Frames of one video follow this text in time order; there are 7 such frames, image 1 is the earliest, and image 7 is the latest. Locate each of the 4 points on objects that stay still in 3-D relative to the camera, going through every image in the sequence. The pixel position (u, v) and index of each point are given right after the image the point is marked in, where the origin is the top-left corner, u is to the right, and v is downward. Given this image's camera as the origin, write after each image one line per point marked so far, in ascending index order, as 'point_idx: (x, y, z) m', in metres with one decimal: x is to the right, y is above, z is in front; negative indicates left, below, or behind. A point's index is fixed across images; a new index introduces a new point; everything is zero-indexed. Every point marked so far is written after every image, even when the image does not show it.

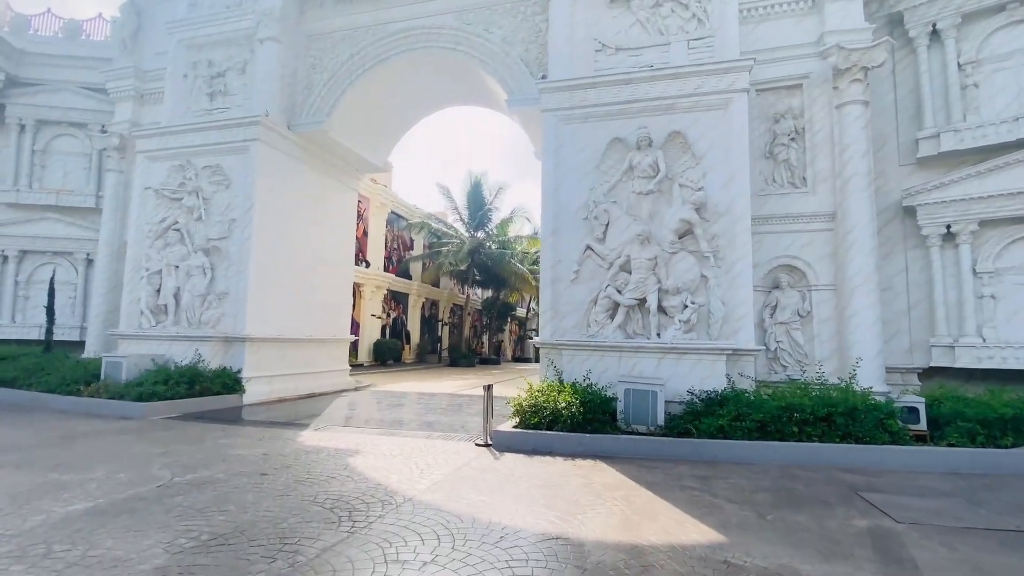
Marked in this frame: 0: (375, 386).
0: (-3.3, -2.4, +12.2) m
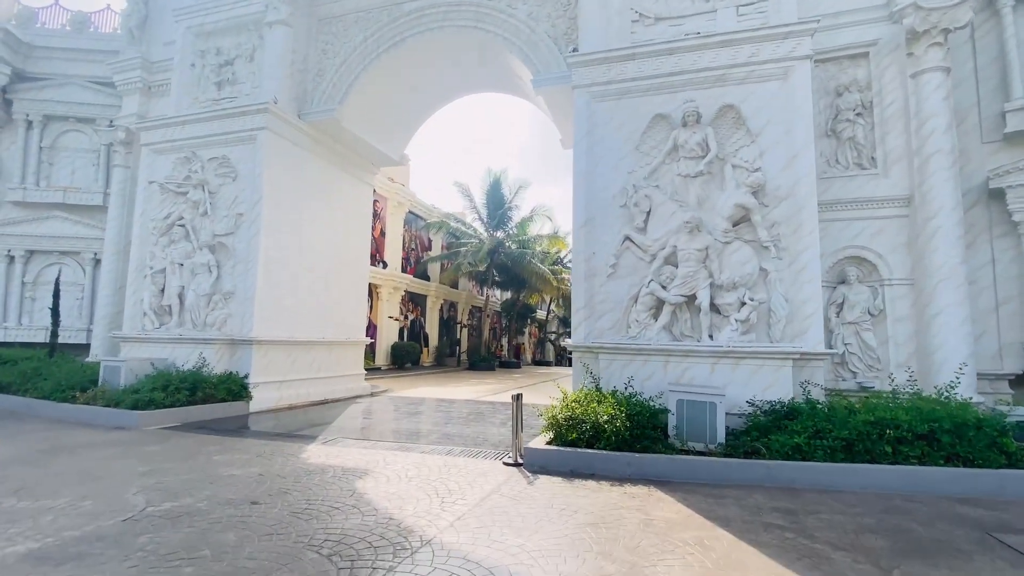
0: (-2.7, -2.3, +11.5) m
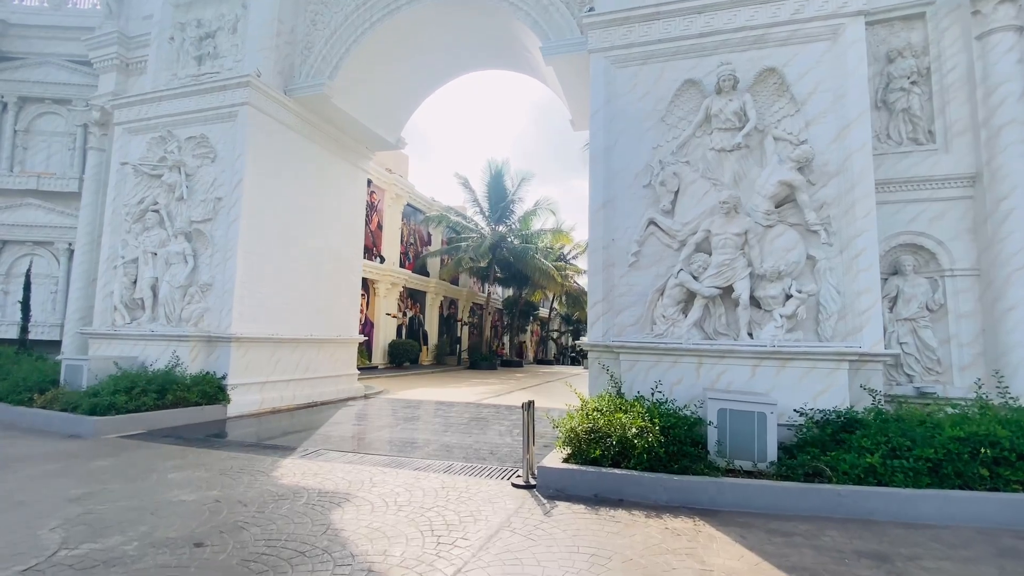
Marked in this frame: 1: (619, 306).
0: (-2.6, -2.2, +10.7) m
1: (+1.2, -0.2, +5.8) m
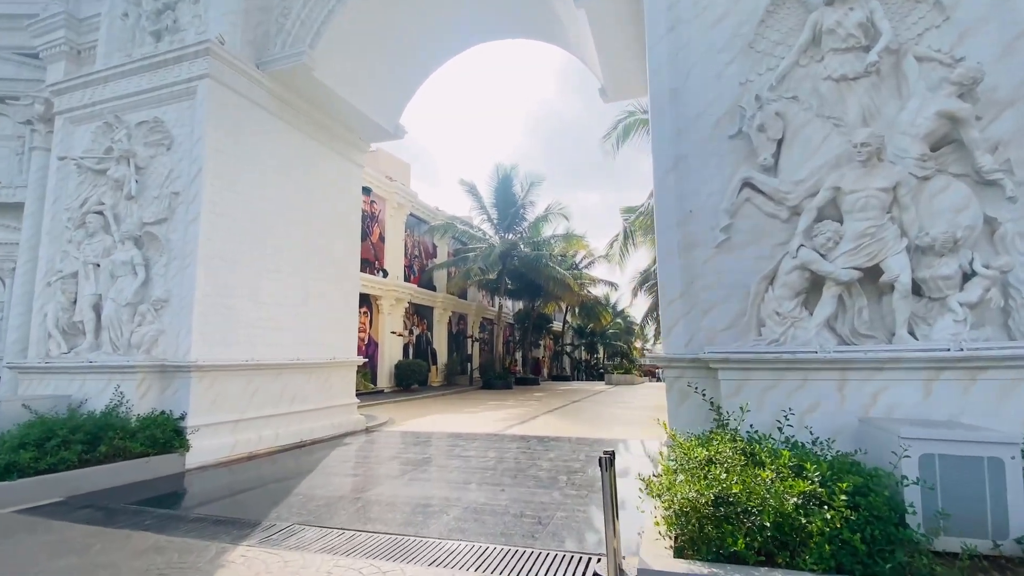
0: (-2.1, -2.4, +9.0) m
1: (+1.6, -0.1, +4.2) m
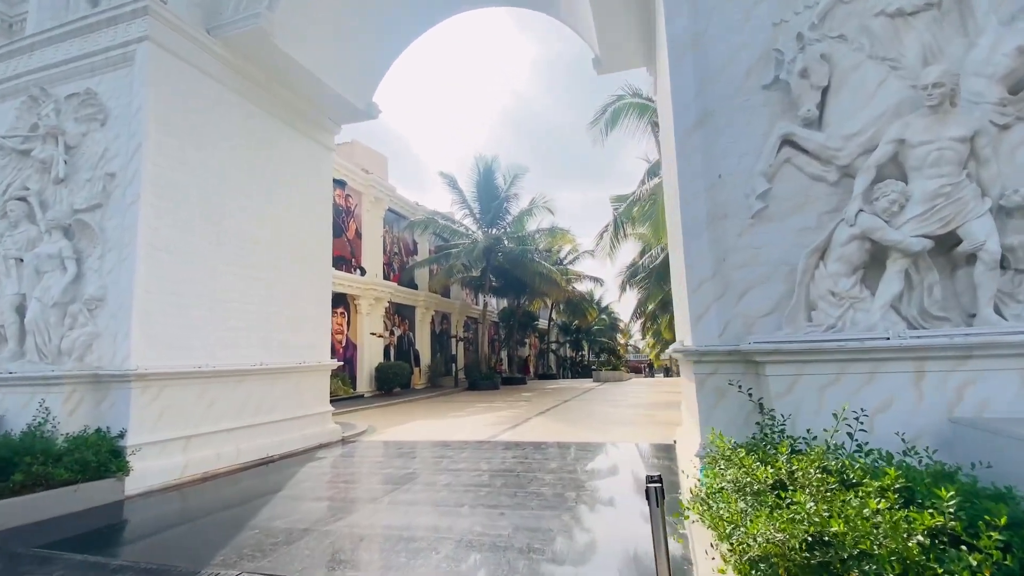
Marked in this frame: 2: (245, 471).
0: (-2.2, -2.3, +8.2) m
1: (+1.6, 0.0, +3.5) m
2: (-3.1, -2.1, +5.9) m
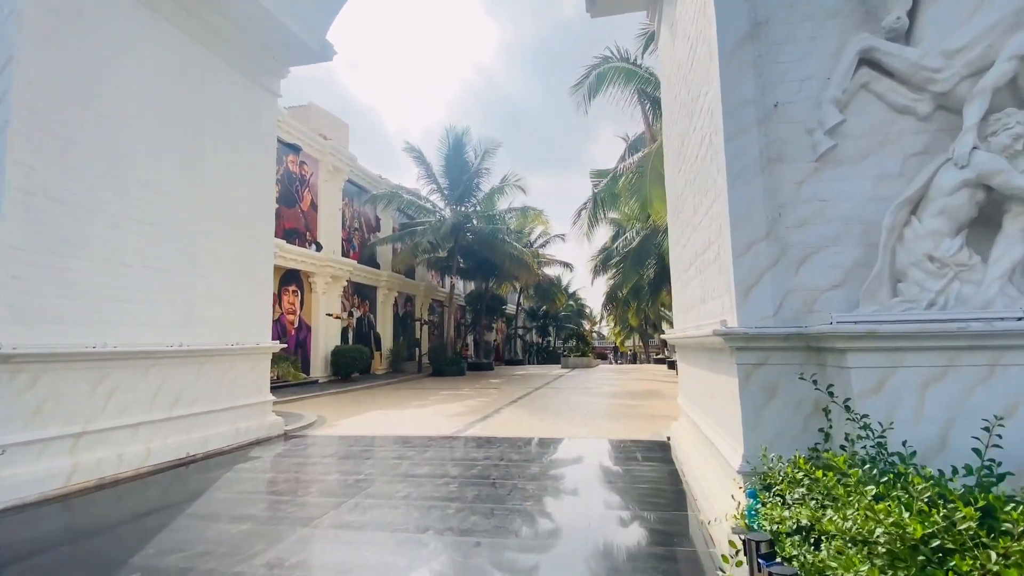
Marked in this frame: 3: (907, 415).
0: (-2.7, -1.9, +7.1) m
1: (+1.5, +0.2, +2.6) m
2: (-3.4, -1.8, +4.8) m
3: (+1.7, -0.6, +2.2) m
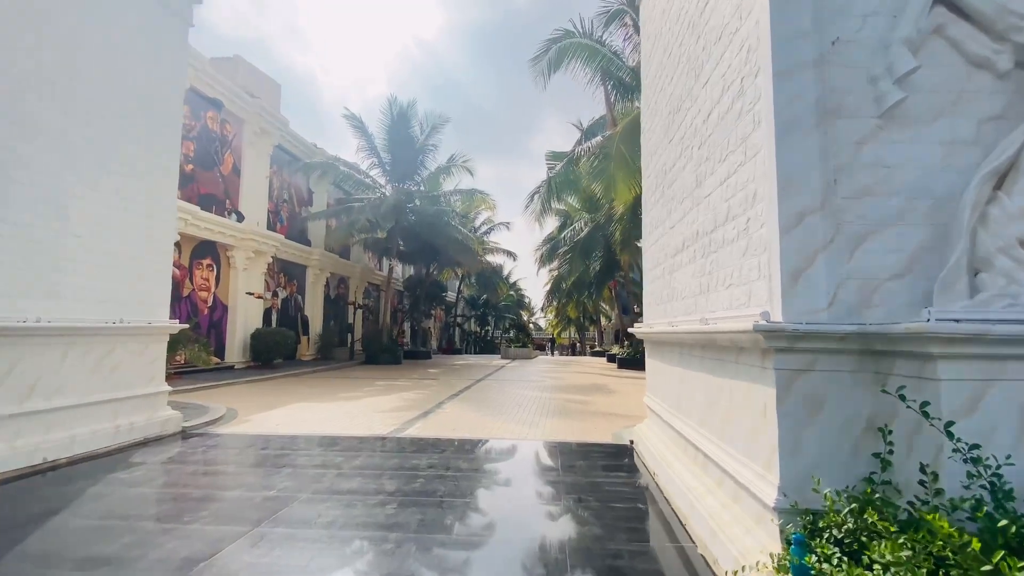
0: (-3.4, -1.6, +6.1) m
1: (+1.4, +0.3, +2.1) m
2: (-3.8, -1.5, +3.7) m
3: (+1.7, -0.5, +1.7) m
